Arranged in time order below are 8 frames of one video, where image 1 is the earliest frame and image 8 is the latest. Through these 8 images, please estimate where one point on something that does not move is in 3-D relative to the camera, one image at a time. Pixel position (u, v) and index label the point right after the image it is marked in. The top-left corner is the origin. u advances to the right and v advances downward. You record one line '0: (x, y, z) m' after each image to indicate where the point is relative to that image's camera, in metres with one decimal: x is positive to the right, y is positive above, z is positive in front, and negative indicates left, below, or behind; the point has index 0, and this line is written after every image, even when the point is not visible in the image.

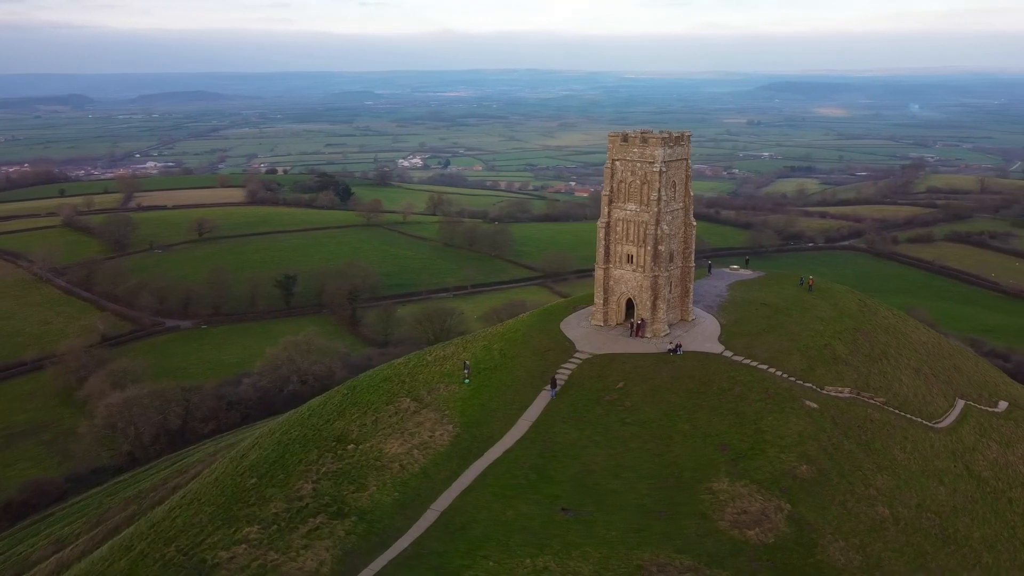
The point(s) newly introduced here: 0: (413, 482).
0: (-2.3, -4.6, +19.3) m
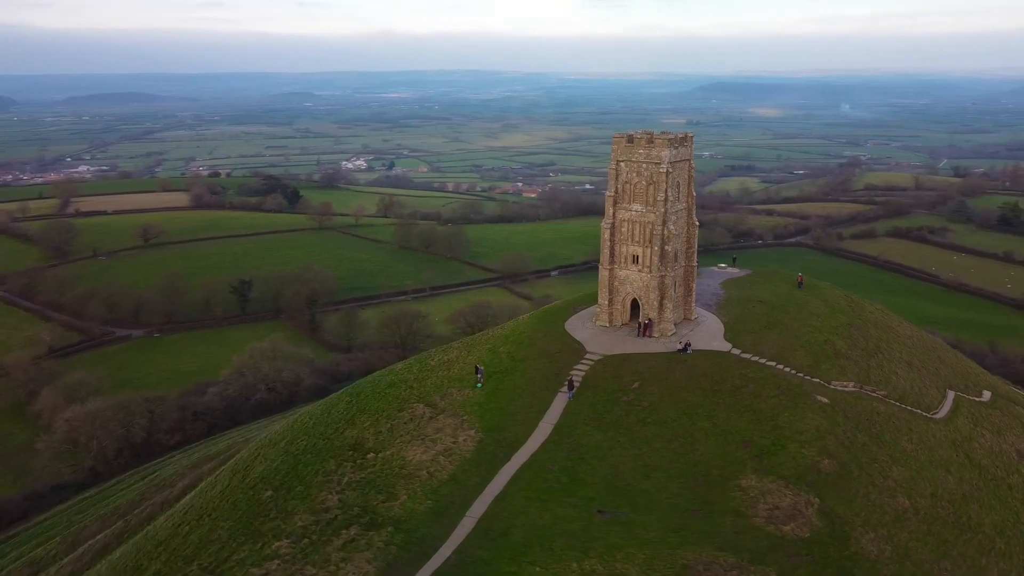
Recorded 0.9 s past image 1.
0: (-1.6, -4.7, +19.0) m
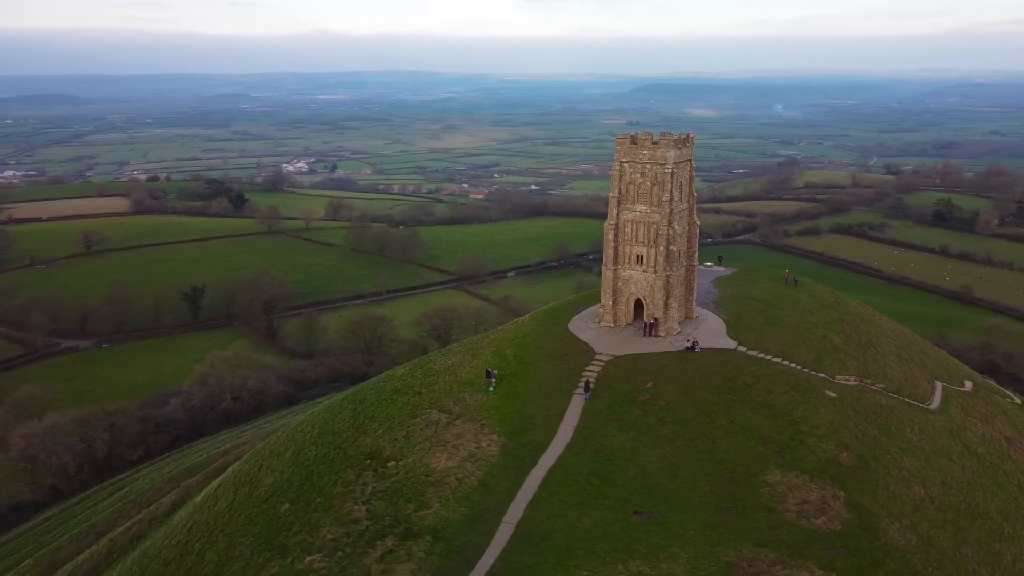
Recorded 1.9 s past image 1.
0: (-0.8, -4.8, +18.8) m
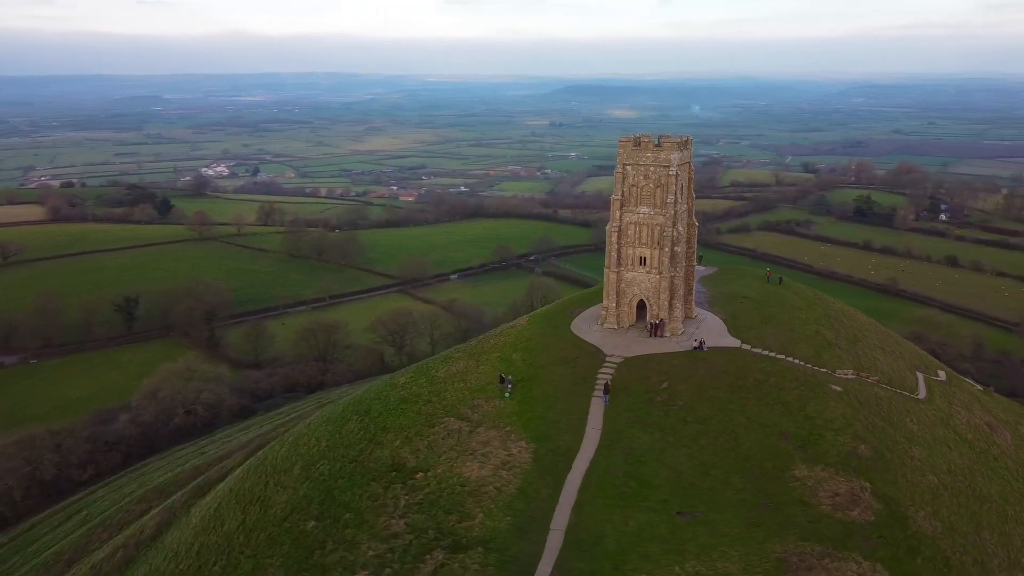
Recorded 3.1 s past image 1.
0: (+0.1, -5.0, +18.6) m
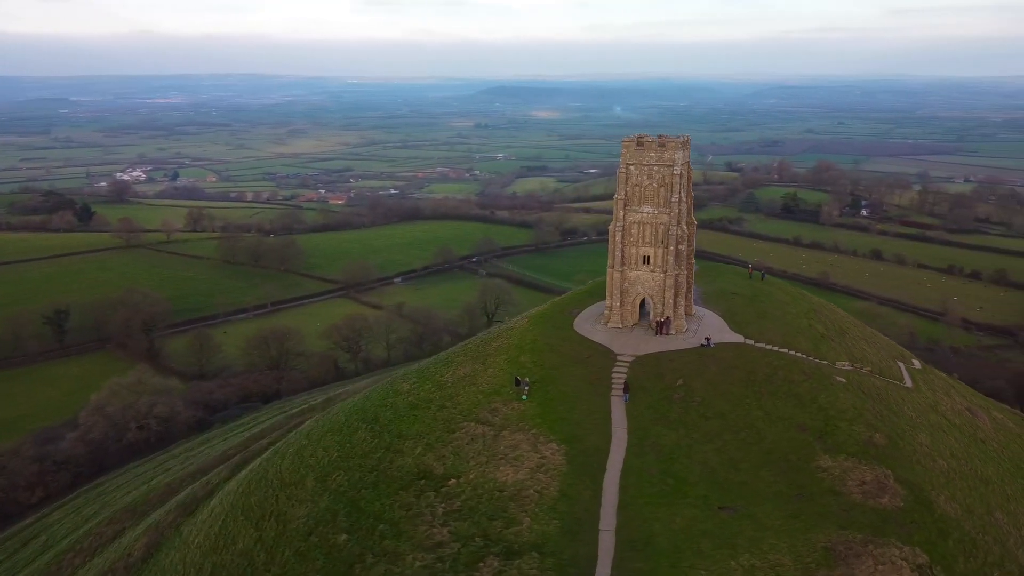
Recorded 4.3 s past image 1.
0: (+1.1, -5.0, +18.4) m
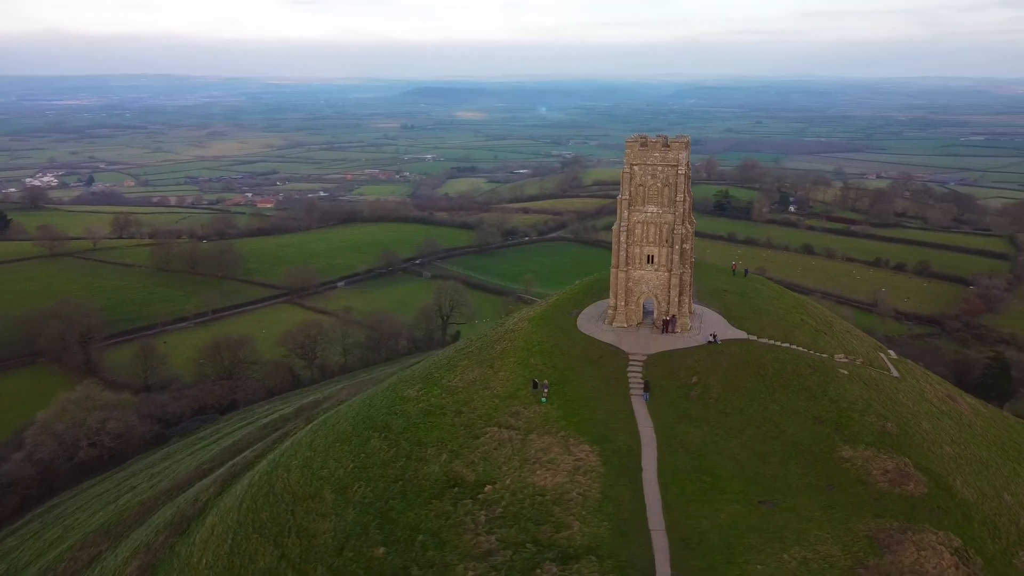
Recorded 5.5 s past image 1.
0: (+2.2, -5.0, +18.4) m
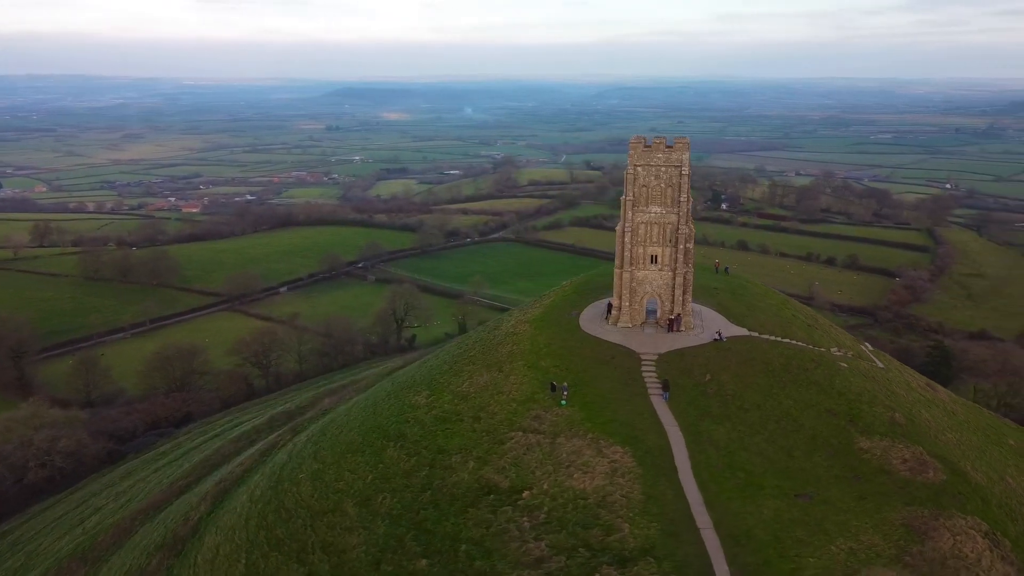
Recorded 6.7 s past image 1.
0: (+3.2, -5.0, +18.5) m
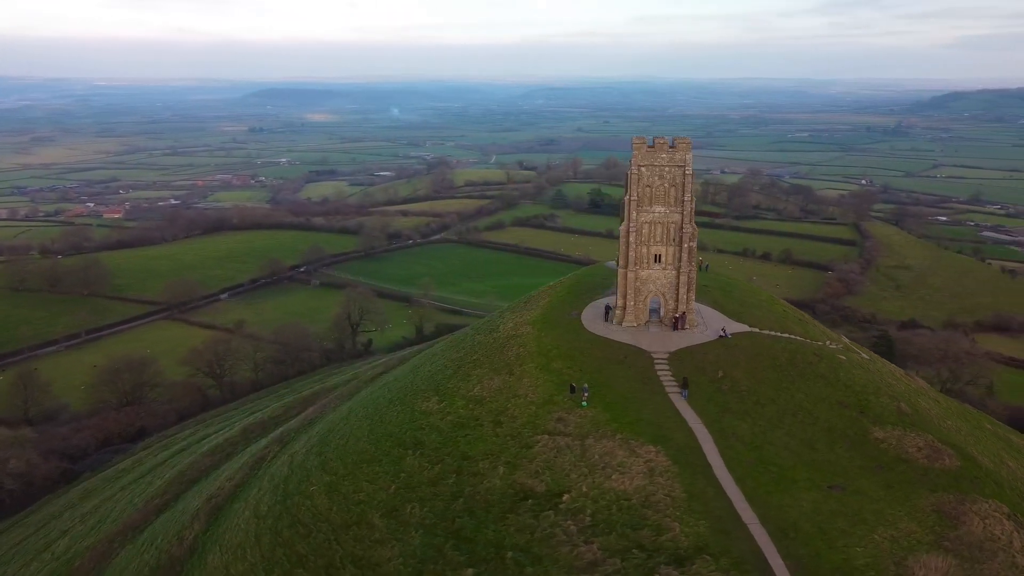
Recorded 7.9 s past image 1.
0: (+4.2, -5.0, +18.6) m
